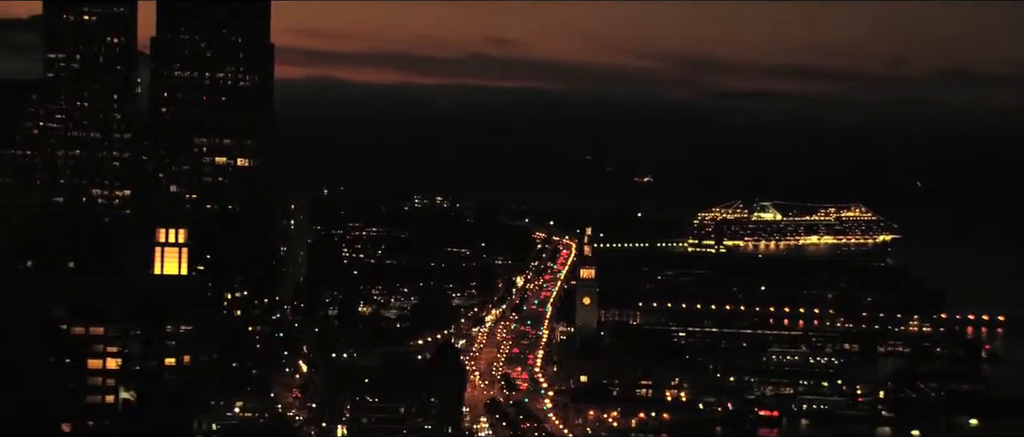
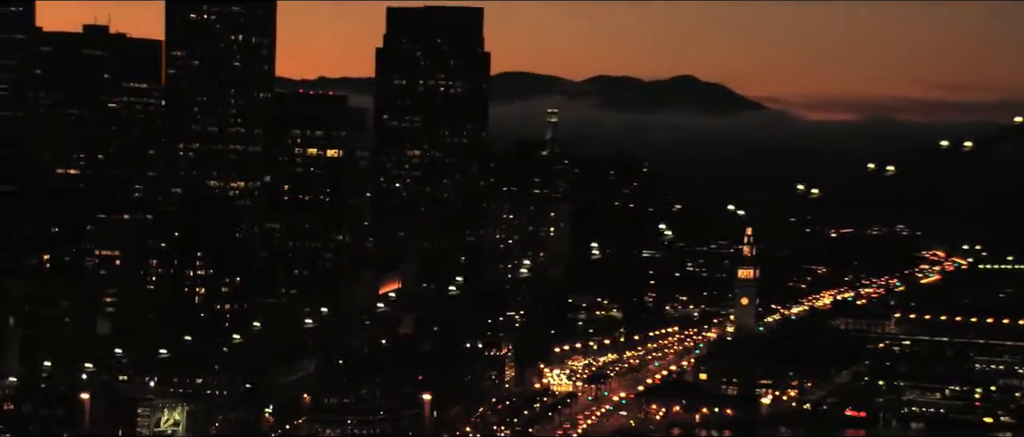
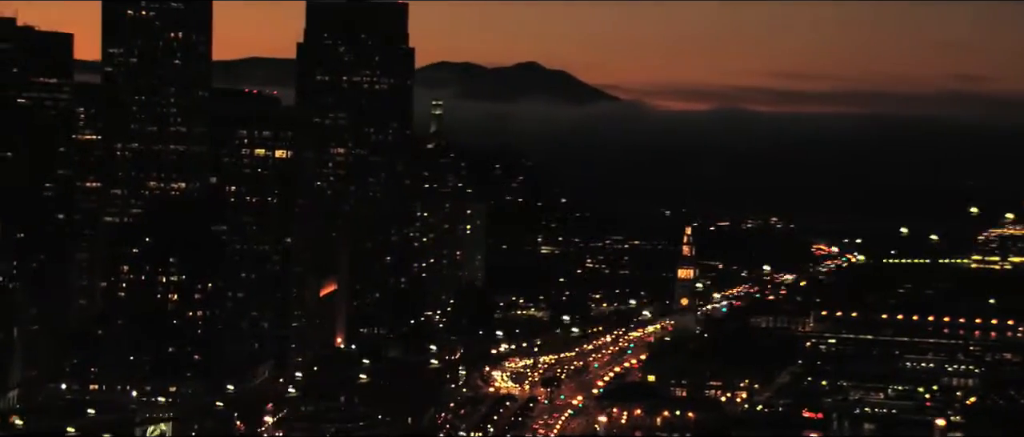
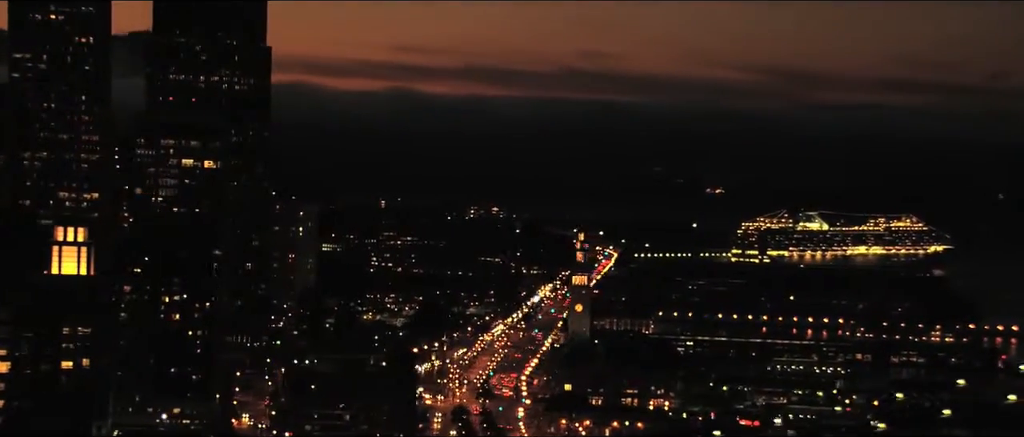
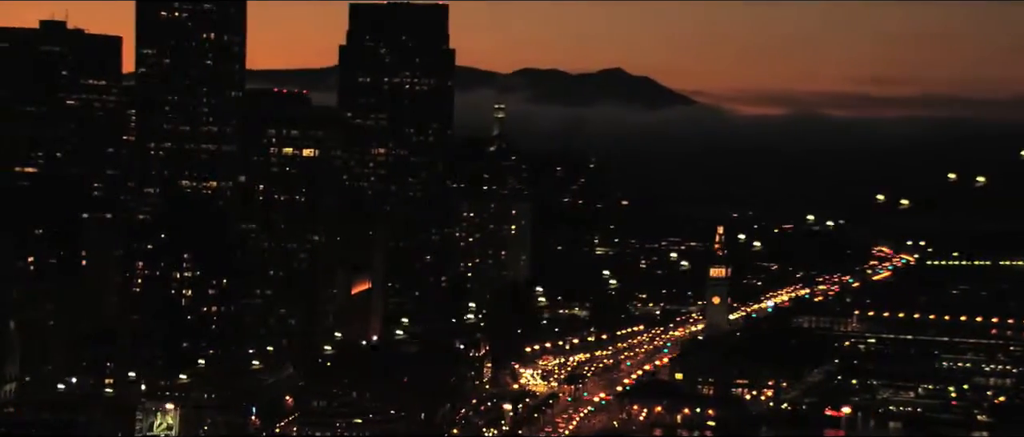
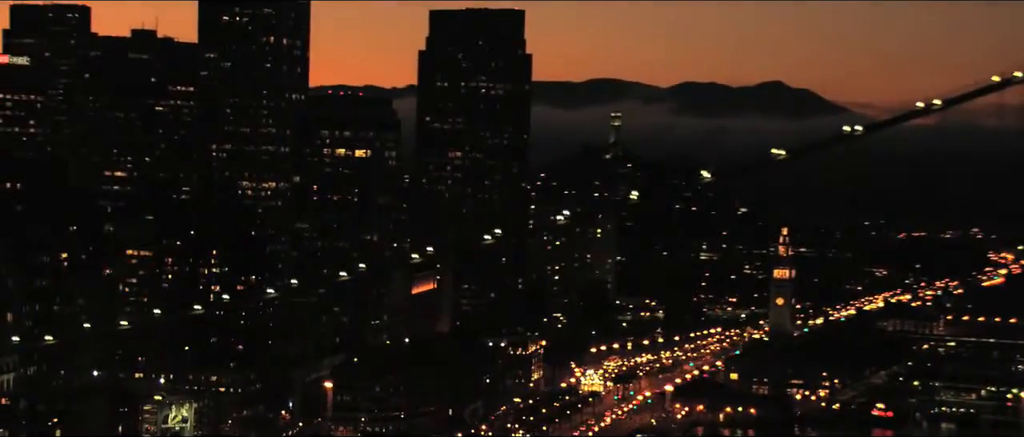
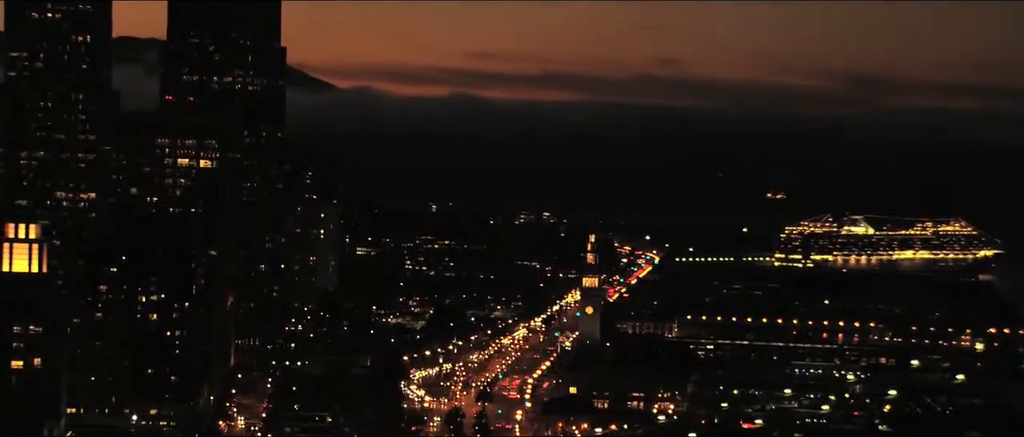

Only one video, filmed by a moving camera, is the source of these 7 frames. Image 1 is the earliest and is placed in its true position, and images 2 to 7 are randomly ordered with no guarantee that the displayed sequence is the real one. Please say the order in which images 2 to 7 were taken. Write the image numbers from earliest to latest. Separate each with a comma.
4, 7, 3, 5, 2, 6
